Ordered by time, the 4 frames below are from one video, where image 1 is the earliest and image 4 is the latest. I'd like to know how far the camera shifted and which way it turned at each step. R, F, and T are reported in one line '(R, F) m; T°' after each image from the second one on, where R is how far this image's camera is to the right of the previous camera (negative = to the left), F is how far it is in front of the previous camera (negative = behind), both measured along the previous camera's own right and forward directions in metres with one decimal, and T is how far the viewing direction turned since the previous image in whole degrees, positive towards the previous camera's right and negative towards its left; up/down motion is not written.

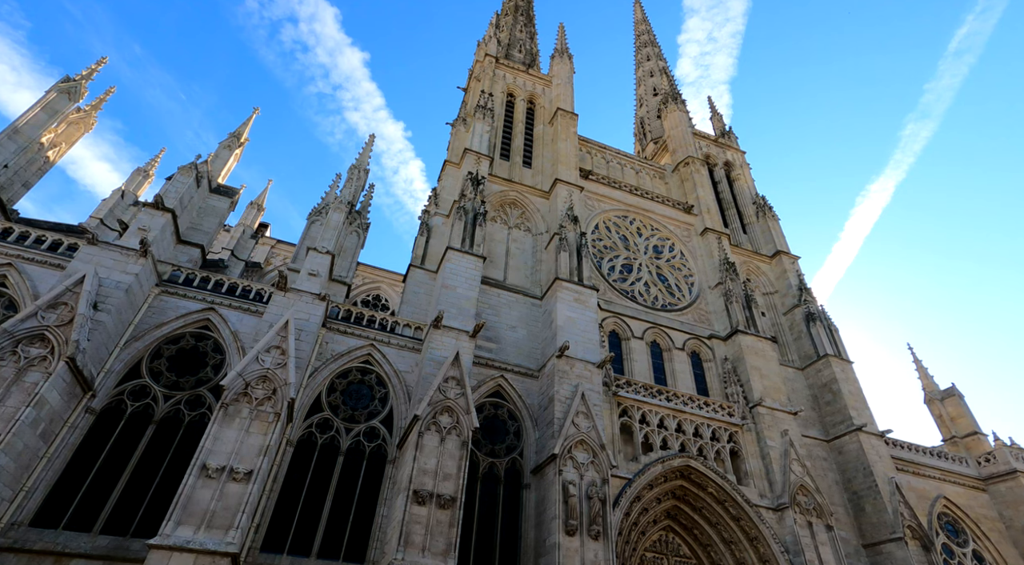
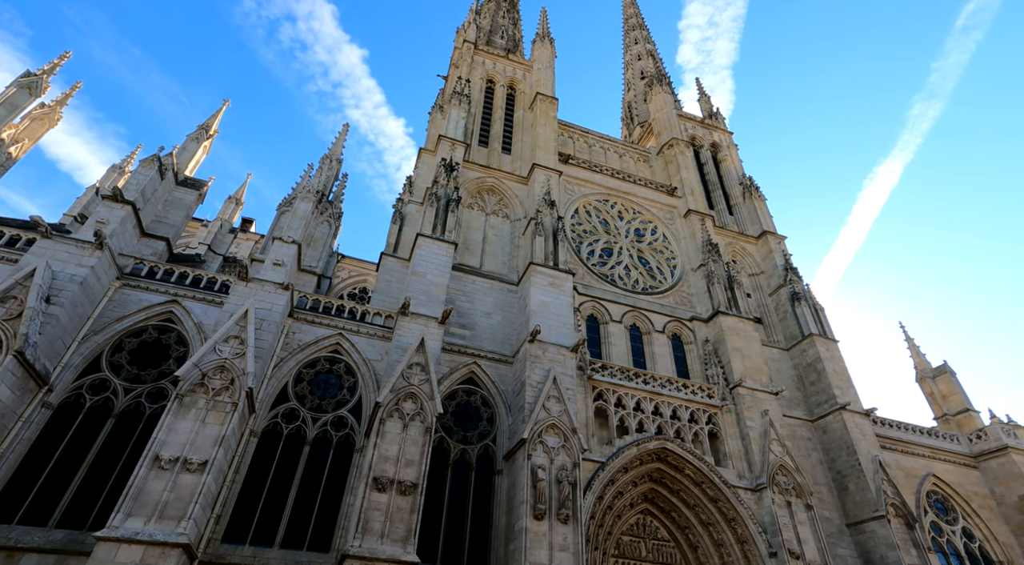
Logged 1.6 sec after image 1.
(+0.8, +0.2) m; -1°
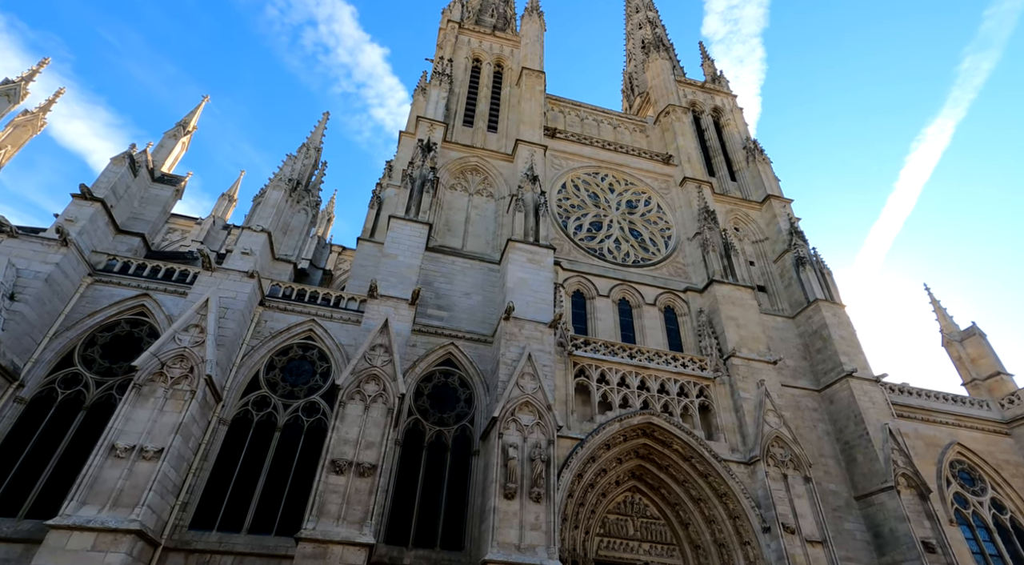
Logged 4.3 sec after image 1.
(+1.4, +0.4) m; -4°
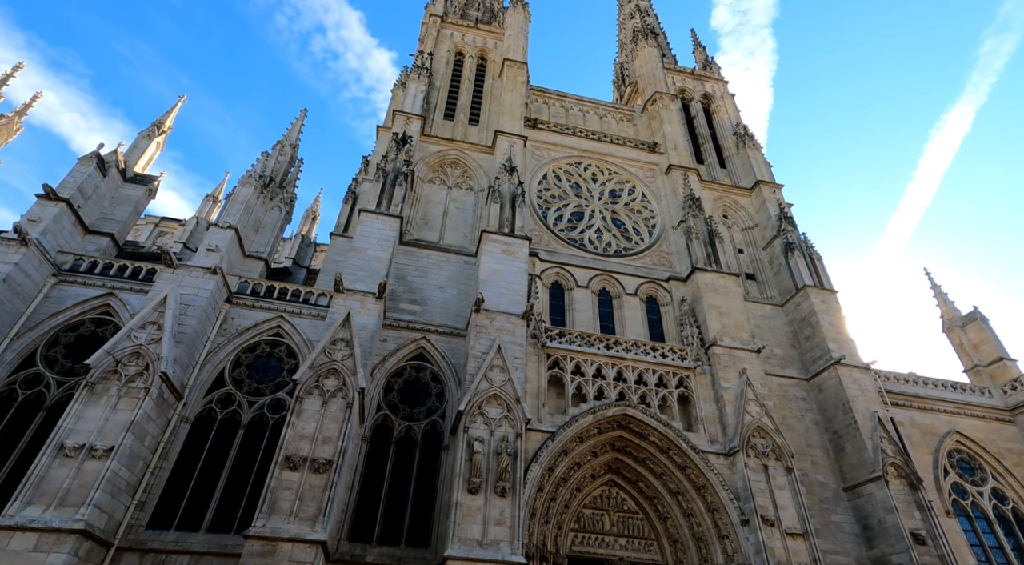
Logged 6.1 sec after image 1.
(+1.0, +0.3) m; -2°
